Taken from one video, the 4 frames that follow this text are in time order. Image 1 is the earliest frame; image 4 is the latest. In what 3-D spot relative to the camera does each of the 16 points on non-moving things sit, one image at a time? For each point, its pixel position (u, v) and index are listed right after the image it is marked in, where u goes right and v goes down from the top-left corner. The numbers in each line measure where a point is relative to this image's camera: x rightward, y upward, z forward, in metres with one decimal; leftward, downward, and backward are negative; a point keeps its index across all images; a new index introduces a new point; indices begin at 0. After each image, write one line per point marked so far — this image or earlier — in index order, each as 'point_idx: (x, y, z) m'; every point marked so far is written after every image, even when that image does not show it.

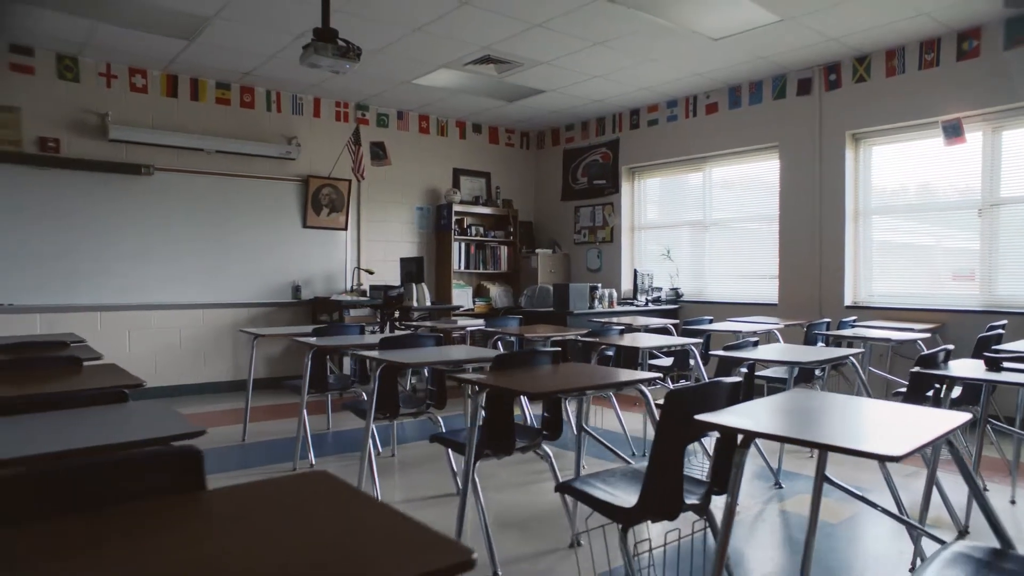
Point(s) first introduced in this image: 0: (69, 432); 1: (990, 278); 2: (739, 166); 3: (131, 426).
0: (-1.1, -0.4, +1.6) m
1: (+3.7, +0.1, +5.1) m
2: (+2.3, +1.2, +6.7) m
3: (-1.0, -0.4, +1.7) m
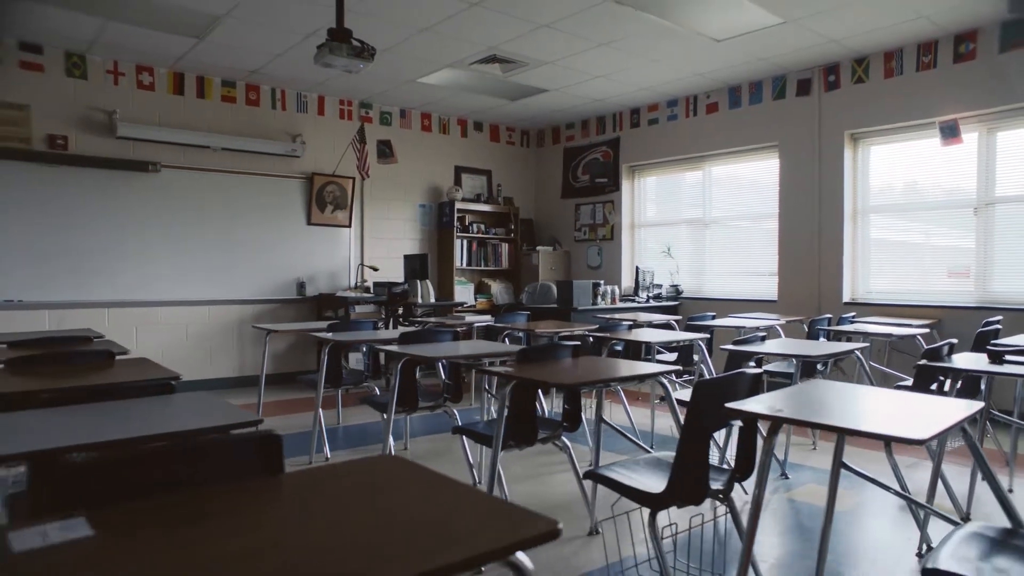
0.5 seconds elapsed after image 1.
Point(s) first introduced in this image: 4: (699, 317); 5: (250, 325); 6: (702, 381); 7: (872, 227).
0: (-1.0, -0.3, +1.7) m
1: (+3.7, +0.1, +5.2) m
2: (+2.3, +1.3, +6.8) m
3: (-0.8, -0.3, +1.7) m
4: (+1.4, -0.2, +5.0) m
5: (-2.6, -0.4, +6.5) m
6: (+0.6, -0.3, +2.0) m
7: (+3.2, +0.5, +5.8) m
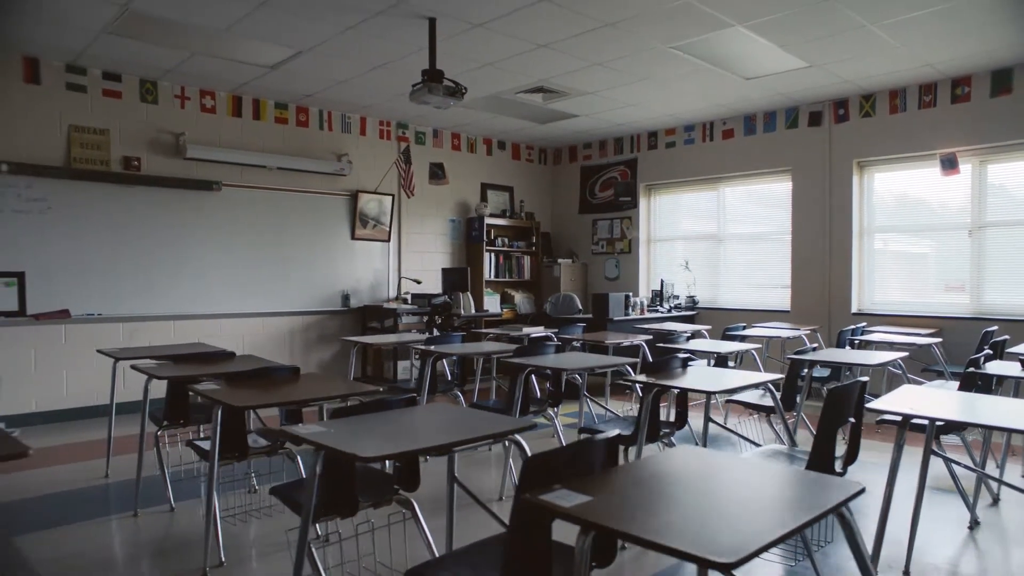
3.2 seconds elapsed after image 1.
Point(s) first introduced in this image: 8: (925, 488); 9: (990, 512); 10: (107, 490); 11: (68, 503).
0: (-0.3, -0.4, +2.1) m
1: (+4.2, 0.0, +5.9) m
2: (+2.7, +1.1, +7.4) m
3: (-0.2, -0.4, +2.2) m
4: (+1.9, -0.3, +5.6) m
5: (-2.2, -0.5, +6.8) m
6: (+1.2, -0.4, +2.5) m
7: (+3.6, +0.4, +6.5) m
8: (+1.7, -0.8, +2.7) m
9: (+2.6, -1.2, +3.6) m
10: (-2.3, -1.2, +3.8) m
11: (-2.4, -1.2, +3.6) m
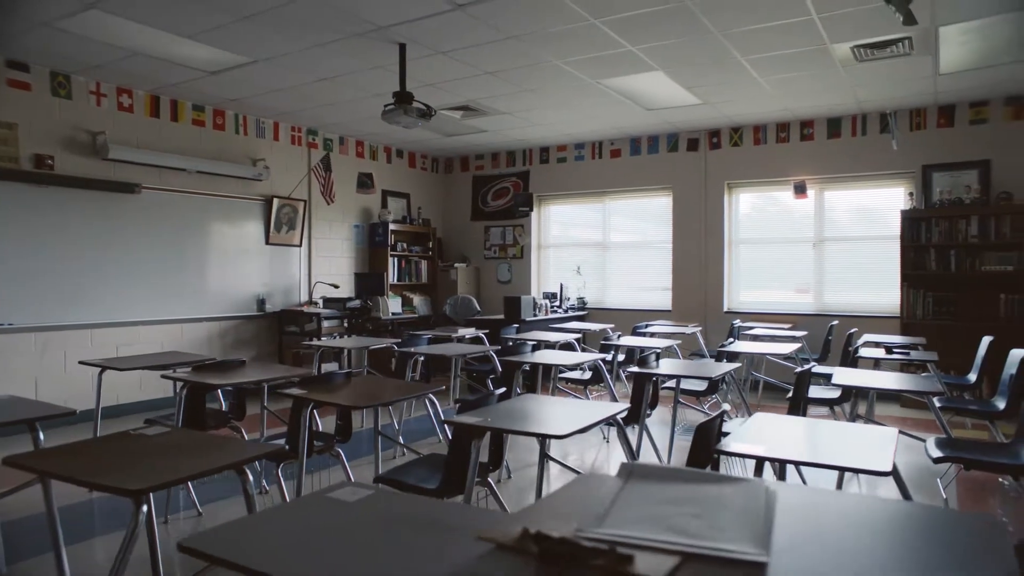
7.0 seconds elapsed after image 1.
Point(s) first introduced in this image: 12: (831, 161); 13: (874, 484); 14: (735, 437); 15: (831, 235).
0: (+0.1, -0.5, +2.6) m
1: (+3.4, 0.0, +7.4) m
2: (+1.6, +1.1, +8.5) m
3: (+0.2, -0.5, +2.7) m
4: (+1.3, -0.4, +6.5) m
5: (-3.0, -0.5, +6.6) m
6: (+1.4, -0.4, +3.4) m
7: (+2.7, +0.4, +7.8) m
8: (+1.8, -0.8, +3.7) m
9: (+2.5, -1.2, +4.8) m
10: (-2.3, -1.2, +3.7) m
11: (-2.3, -1.2, +3.5) m
12: (+3.4, +1.4, +7.1) m
13: (+2.4, -1.3, +4.3) m
14: (+0.7, -0.5, +2.2) m
15: (+3.5, +0.6, +7.4) m
